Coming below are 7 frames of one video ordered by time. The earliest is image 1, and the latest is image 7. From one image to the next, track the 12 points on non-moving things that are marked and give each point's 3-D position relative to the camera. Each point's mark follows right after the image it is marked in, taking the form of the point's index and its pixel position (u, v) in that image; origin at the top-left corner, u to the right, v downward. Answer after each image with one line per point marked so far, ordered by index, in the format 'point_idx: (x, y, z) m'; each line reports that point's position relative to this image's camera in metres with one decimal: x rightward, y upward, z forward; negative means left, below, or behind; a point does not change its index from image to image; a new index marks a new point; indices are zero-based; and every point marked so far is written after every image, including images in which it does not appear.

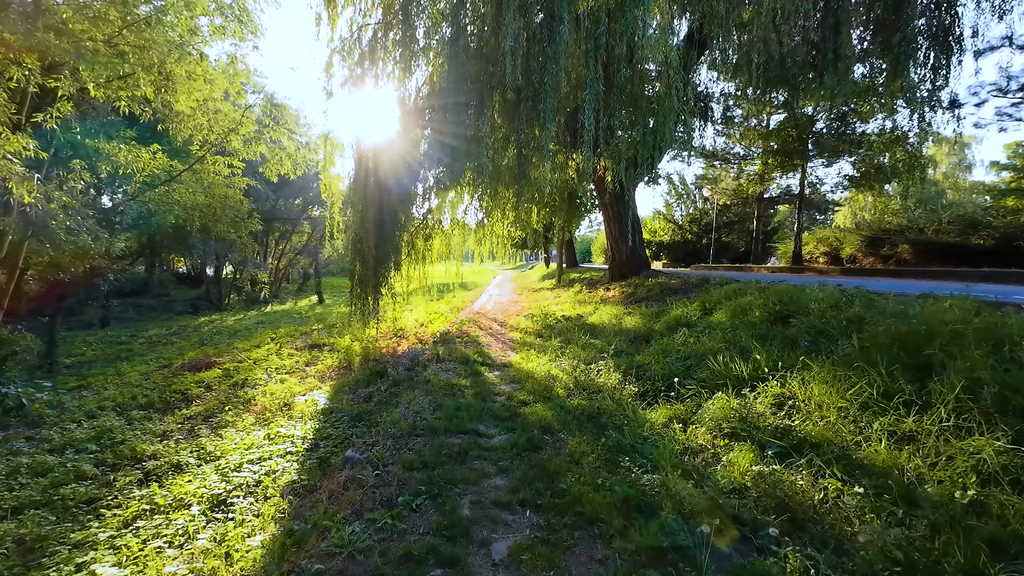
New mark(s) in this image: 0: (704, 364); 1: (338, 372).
0: (+1.2, -0.5, +2.9) m
1: (-2.1, -1.1, +5.8) m
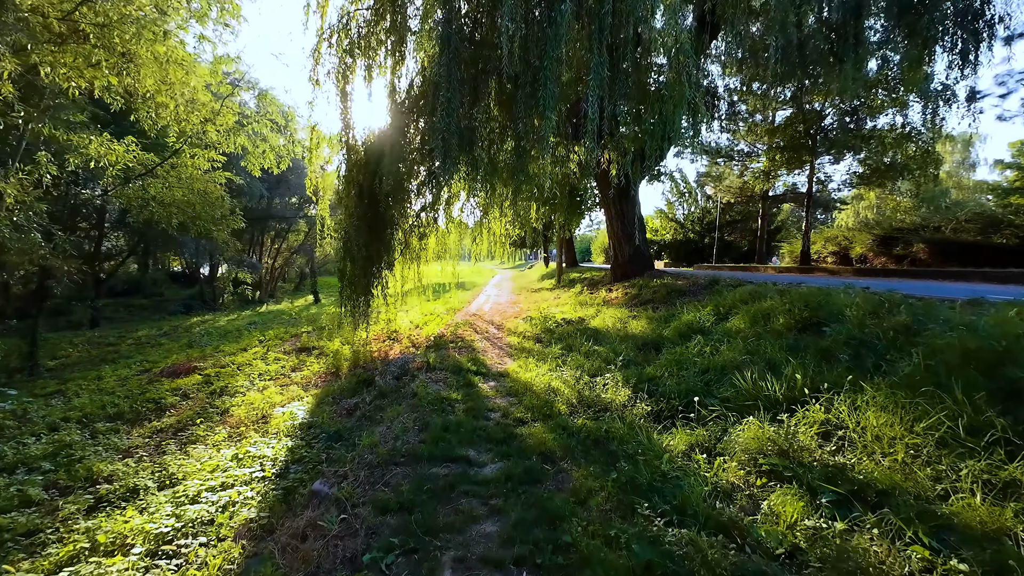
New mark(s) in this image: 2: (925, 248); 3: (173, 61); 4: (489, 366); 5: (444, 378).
0: (+1.1, -0.5, +2.5) m
1: (-2.2, -1.1, +5.5) m
2: (+7.6, +0.7, +8.7) m
3: (-3.3, +2.2, +4.6) m
4: (-0.2, -0.7, +4.3) m
5: (-0.6, -0.7, +3.9) m
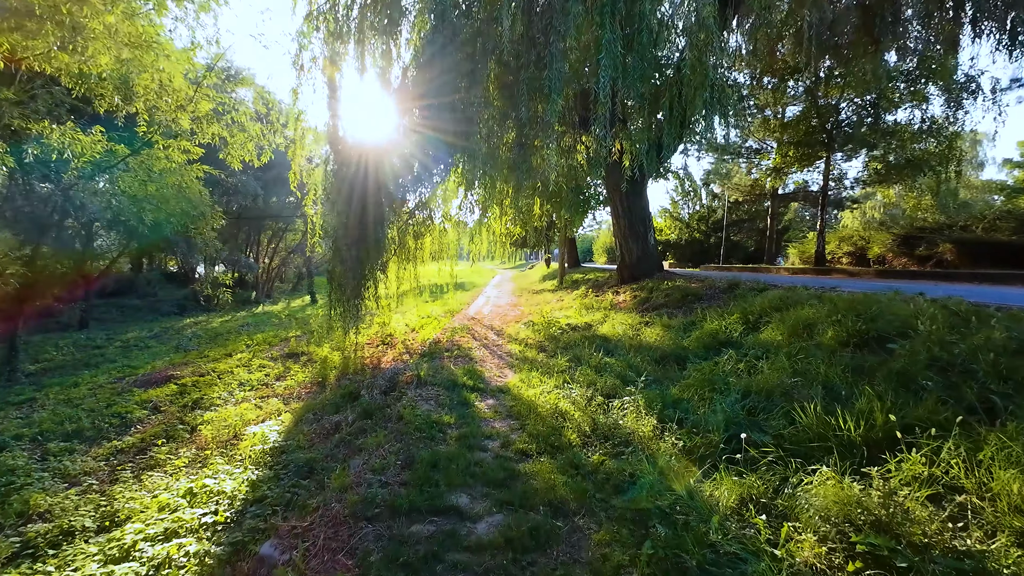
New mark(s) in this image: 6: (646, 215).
0: (+1.1, -0.5, +2.1) m
1: (-2.2, -1.1, +5.0) m
2: (+7.6, +0.7, +8.2) m
3: (-3.3, +2.2, +4.2) m
4: (-0.2, -0.7, +3.9) m
5: (-0.6, -0.8, +3.4) m
6: (+2.0, +1.1, +7.3) m
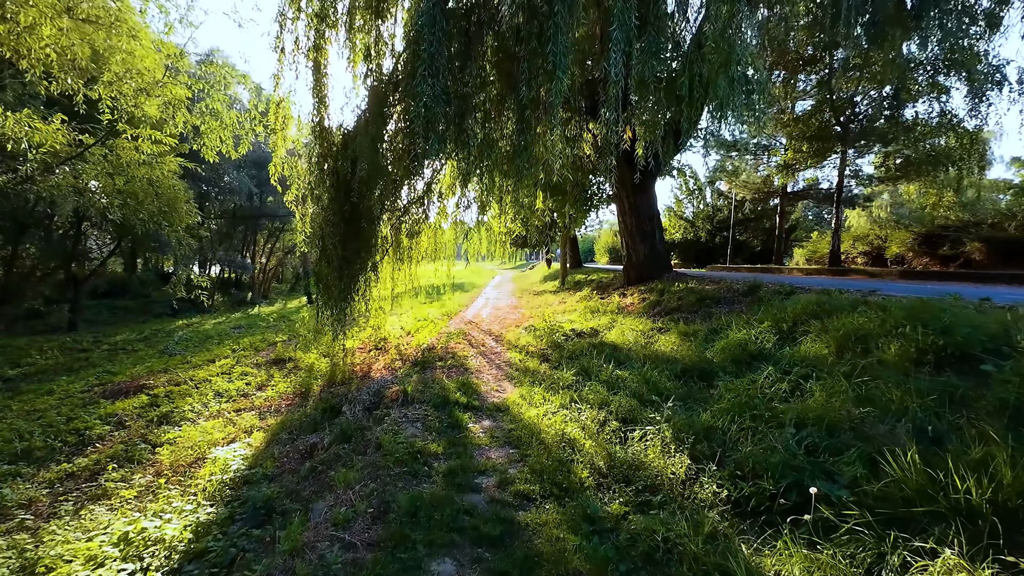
0: (+1.1, -0.6, +1.6) m
1: (-2.2, -1.1, +4.6) m
2: (+7.6, +0.7, +7.8) m
3: (-3.3, +2.2, +3.7) m
4: (-0.2, -0.8, +3.4) m
5: (-0.6, -0.8, +3.0) m
6: (+2.0, +1.1, +6.9) m
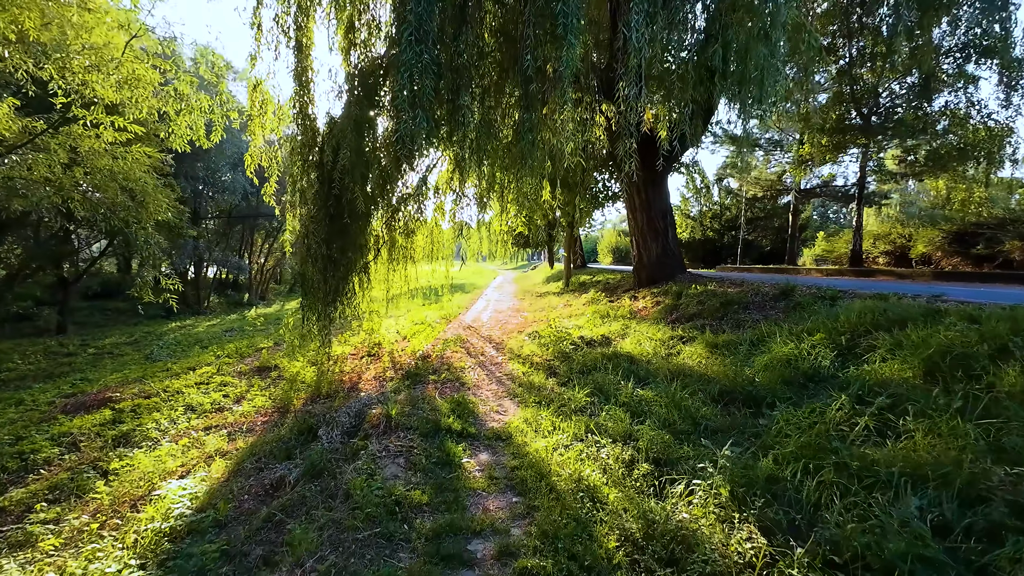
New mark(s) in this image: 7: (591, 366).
0: (+1.2, -0.6, +1.1) m
1: (-2.1, -1.2, +4.1) m
2: (+7.6, +0.6, +7.2) m
3: (-3.3, +2.1, +3.2) m
4: (-0.2, -0.8, +2.9) m
5: (-0.5, -0.8, +2.5) m
6: (+2.1, +1.1, +6.4) m
7: (+0.6, -0.6, +3.6) m
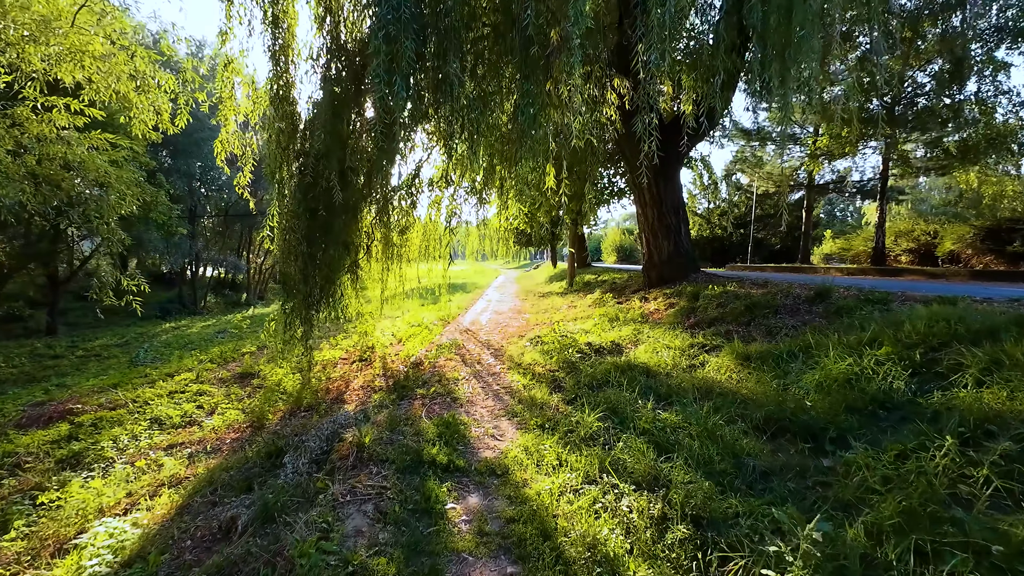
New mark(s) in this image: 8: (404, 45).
0: (+1.1, -0.6, +0.6) m
1: (-2.1, -1.2, +3.7) m
2: (+7.6, +0.6, +6.7) m
3: (-3.3, +2.1, +2.8) m
4: (-0.2, -0.8, +2.5) m
5: (-0.6, -0.8, +2.0) m
6: (+2.1, +1.0, +5.9) m
7: (+0.6, -0.6, +3.1) m
8: (-0.6, +1.3, +2.5) m
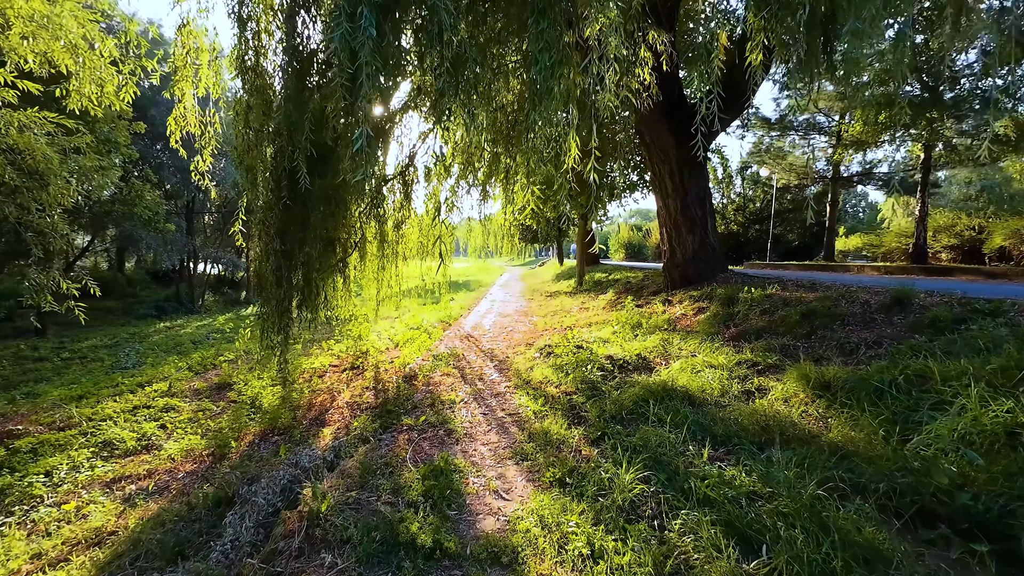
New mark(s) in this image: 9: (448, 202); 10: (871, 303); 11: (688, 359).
0: (+1.2, -0.6, 0.0) m
1: (-2.1, -1.2, +3.1) m
2: (+7.7, +0.6, +6.0) m
3: (-3.2, +2.1, +2.2) m
4: (-0.2, -0.8, +1.8) m
5: (-0.5, -0.9, +1.4) m
6: (+2.1, +1.0, +5.2) m
7: (+0.6, -0.6, +2.5) m
8: (-0.5, +1.2, +1.8) m
9: (-0.5, +0.7, +3.4) m
10: (+2.3, -0.1, +3.0) m
11: (+1.1, -0.5, +3.1) m
